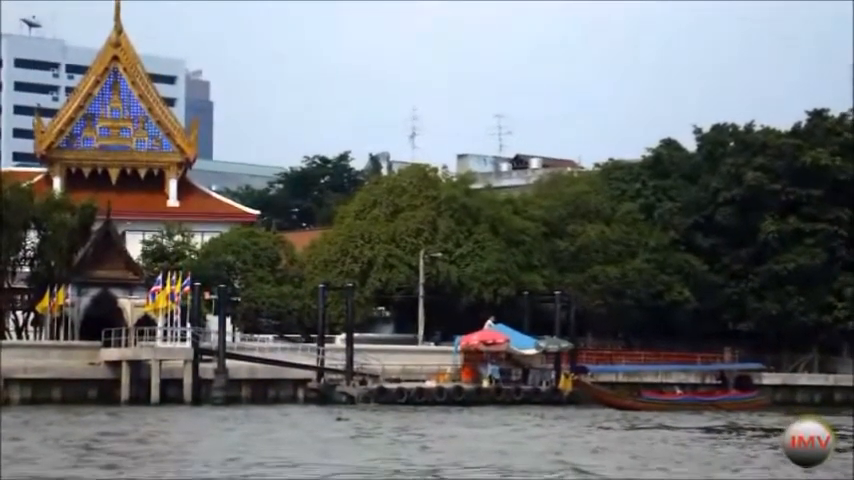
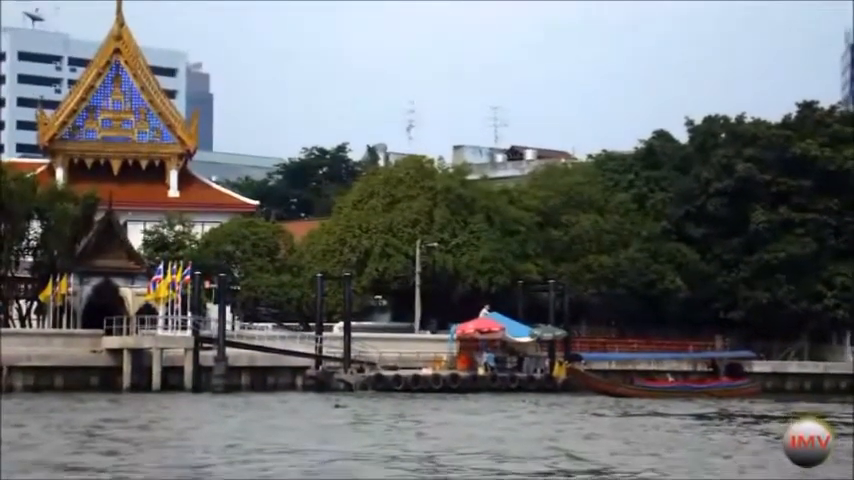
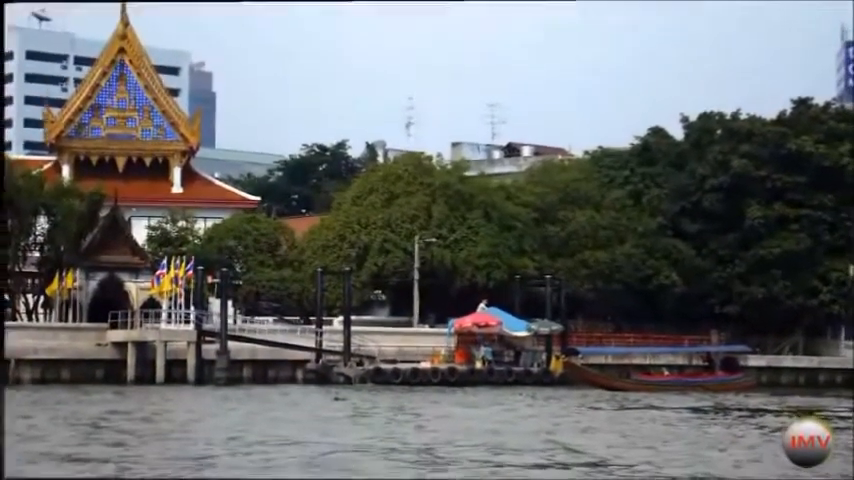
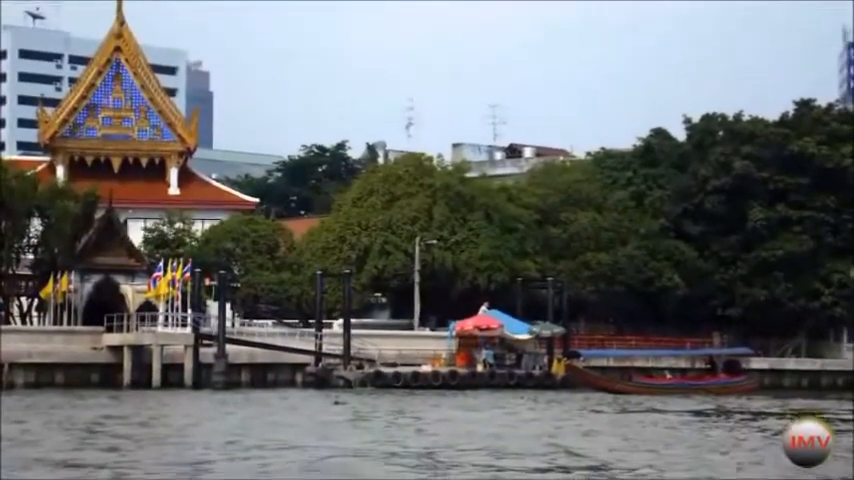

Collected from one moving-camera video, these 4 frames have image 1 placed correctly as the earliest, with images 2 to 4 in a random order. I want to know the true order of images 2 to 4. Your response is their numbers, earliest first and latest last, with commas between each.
2, 4, 3
